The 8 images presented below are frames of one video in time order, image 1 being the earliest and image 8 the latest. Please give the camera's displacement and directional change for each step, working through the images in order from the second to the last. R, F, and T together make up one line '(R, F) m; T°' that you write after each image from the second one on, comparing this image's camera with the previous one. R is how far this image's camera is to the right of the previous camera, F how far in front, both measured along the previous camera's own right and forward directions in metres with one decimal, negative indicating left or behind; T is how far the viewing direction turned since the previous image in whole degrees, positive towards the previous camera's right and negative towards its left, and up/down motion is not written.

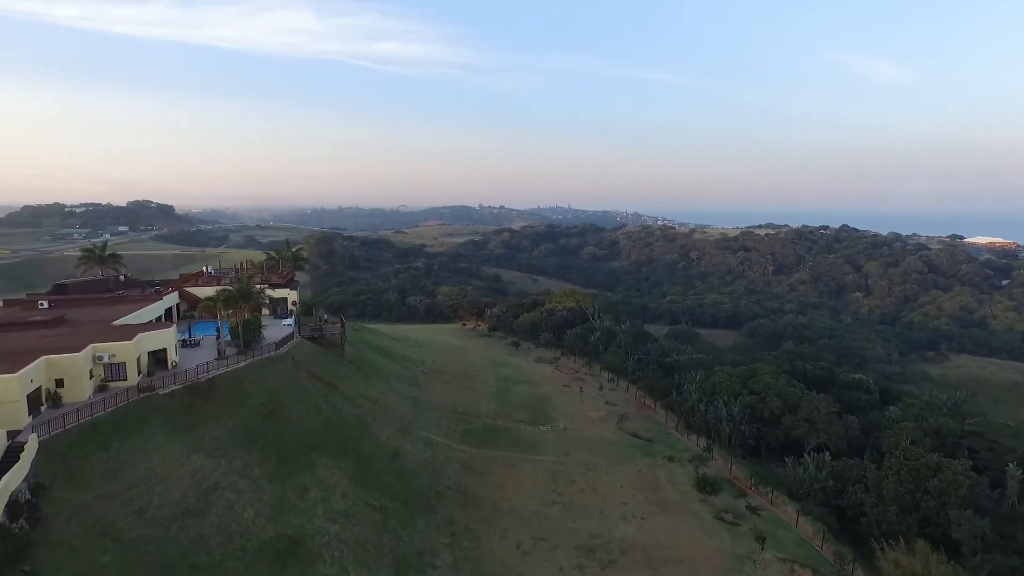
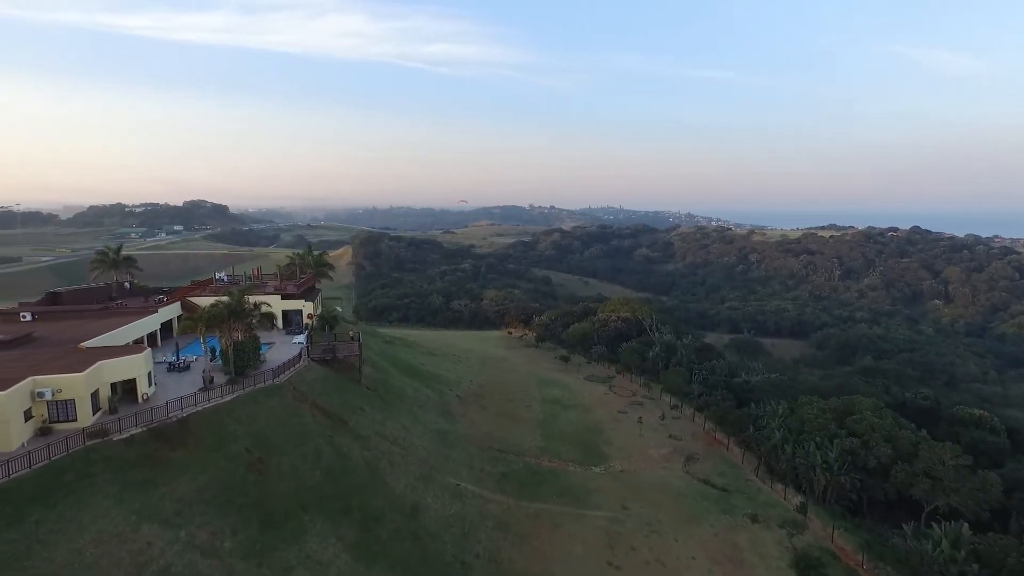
(+0.1, +7.9) m; -4°
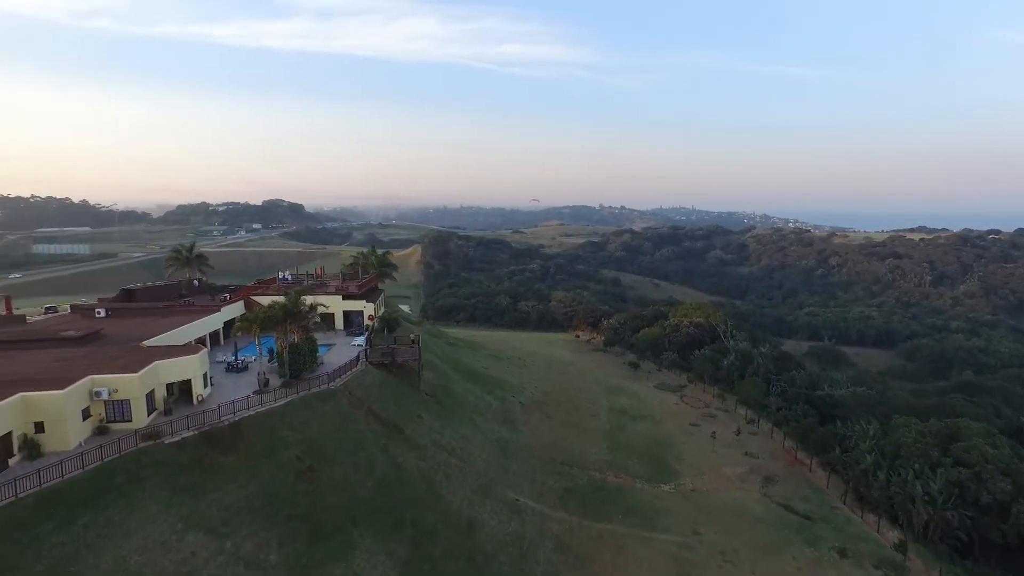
(+0.1, +2.0) m; -6°
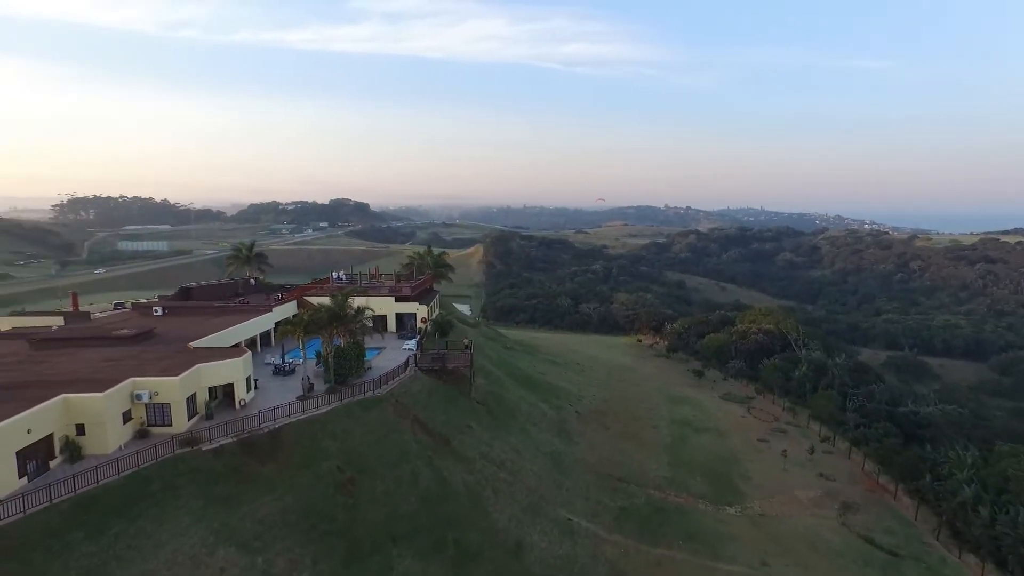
(+0.3, +2.0) m; -5°
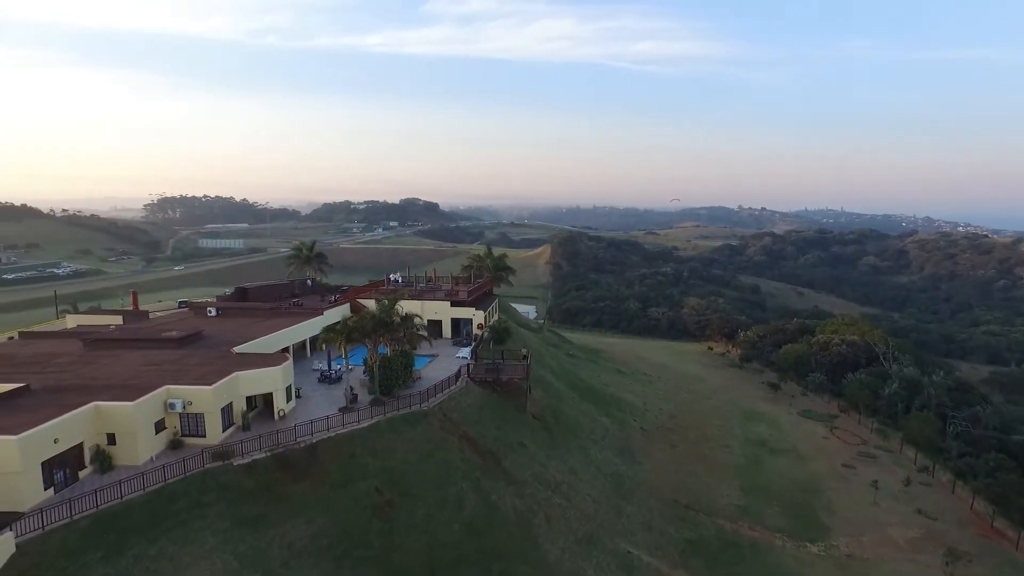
(+0.4, +2.6) m; -6°
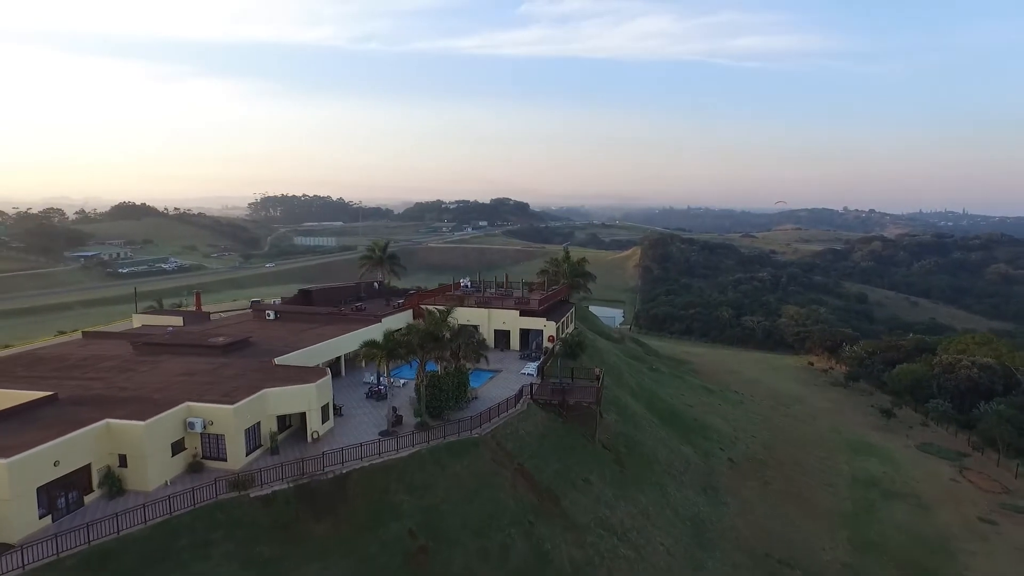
(+0.9, +3.9) m; -8°
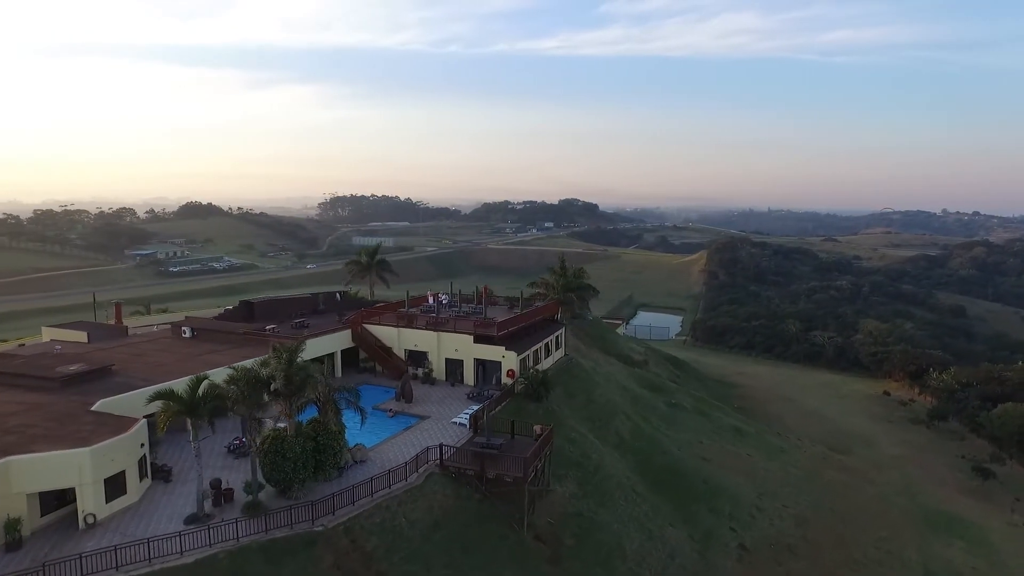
(+5.6, +8.5) m; -7°
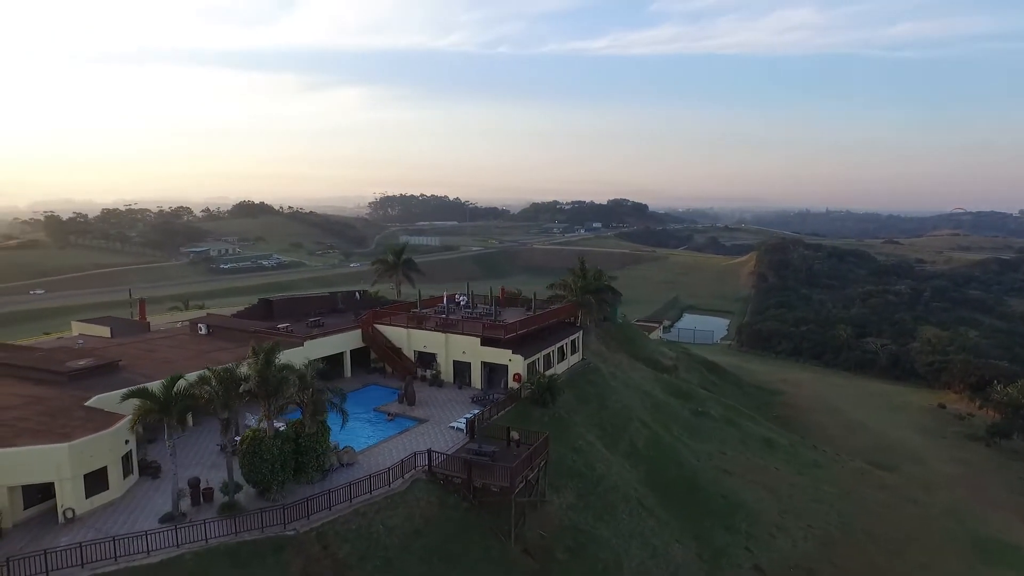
(+1.8, +1.0) m; -4°
